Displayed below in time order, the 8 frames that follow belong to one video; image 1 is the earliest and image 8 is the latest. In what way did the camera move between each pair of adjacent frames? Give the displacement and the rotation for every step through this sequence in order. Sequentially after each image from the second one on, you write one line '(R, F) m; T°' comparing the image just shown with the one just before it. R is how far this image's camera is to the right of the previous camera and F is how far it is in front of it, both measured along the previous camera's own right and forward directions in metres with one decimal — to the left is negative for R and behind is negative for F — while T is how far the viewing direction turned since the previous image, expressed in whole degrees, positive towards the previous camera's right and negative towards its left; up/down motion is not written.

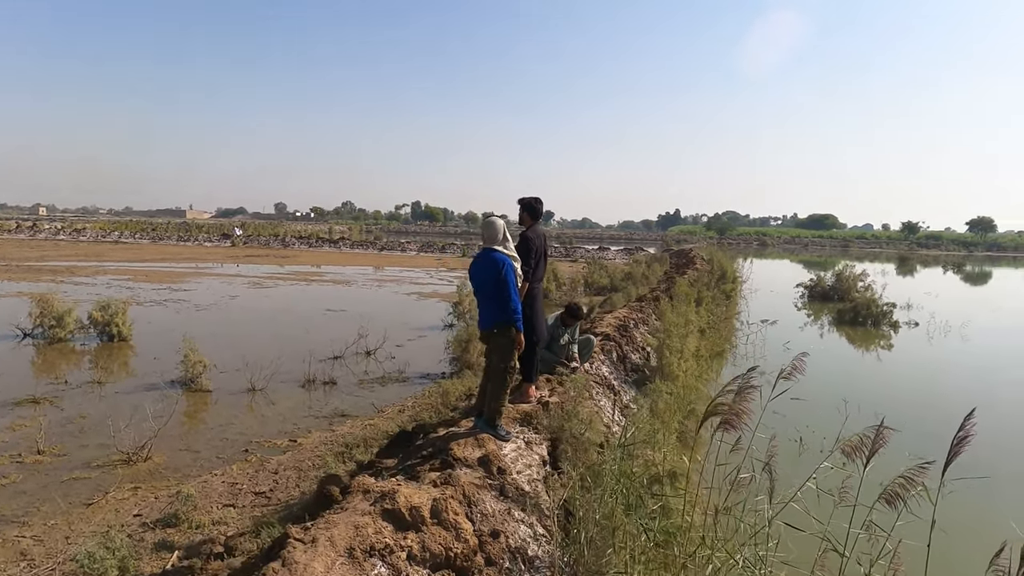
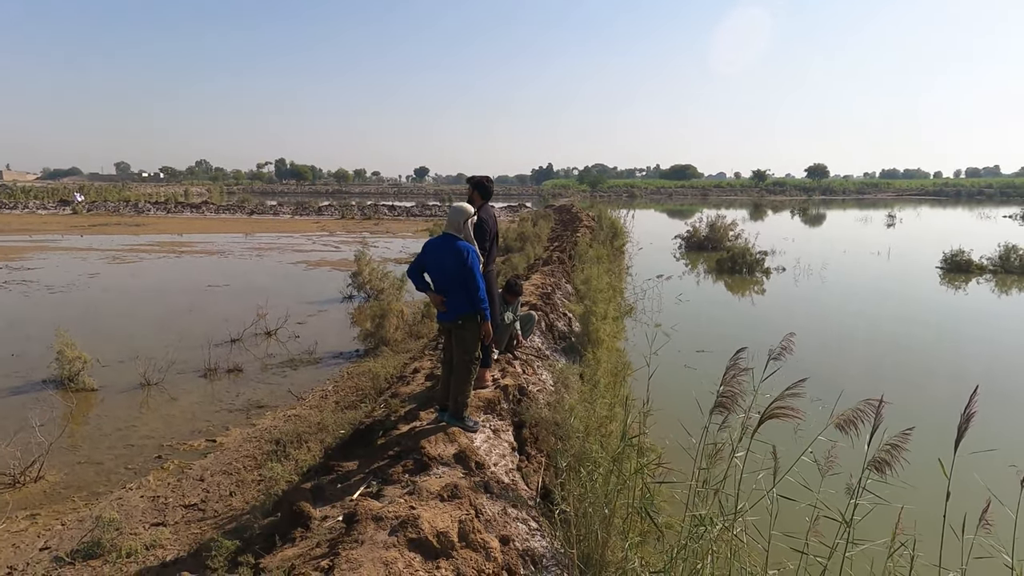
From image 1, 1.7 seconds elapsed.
(-0.5, +0.2) m; +11°
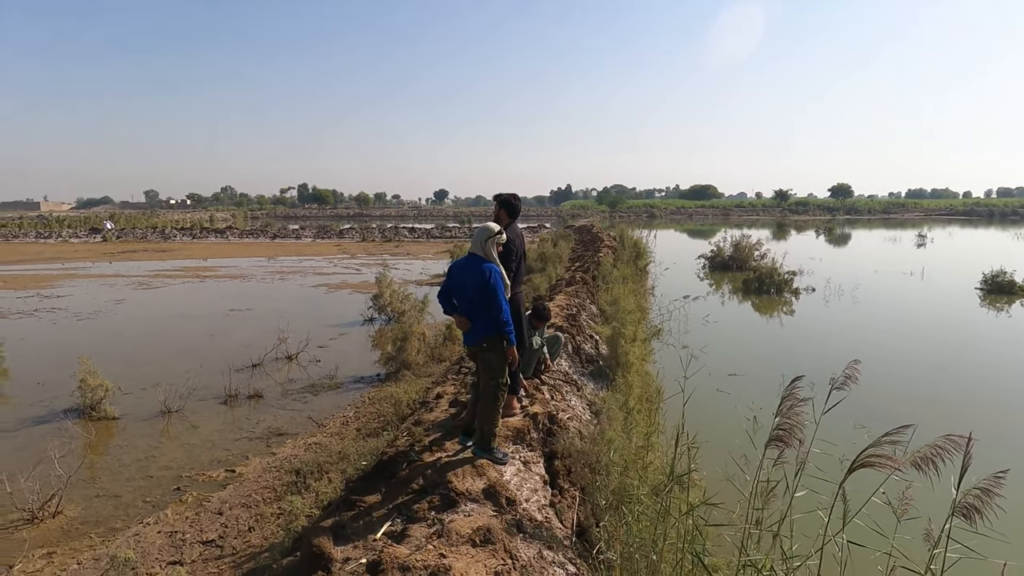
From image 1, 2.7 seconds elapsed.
(-0.1, +0.2) m; -2°
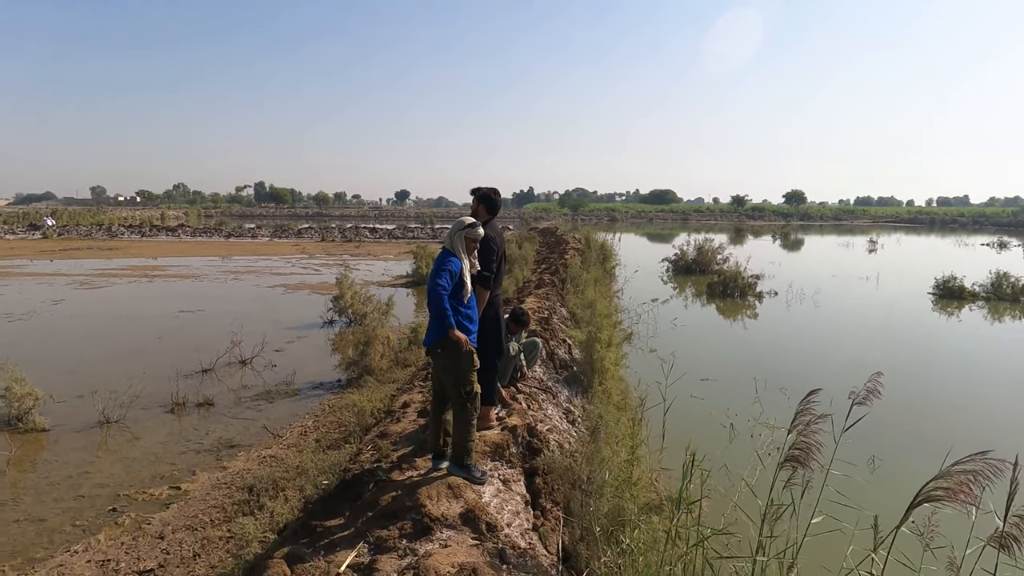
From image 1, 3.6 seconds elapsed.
(-0.1, +0.3) m; +4°
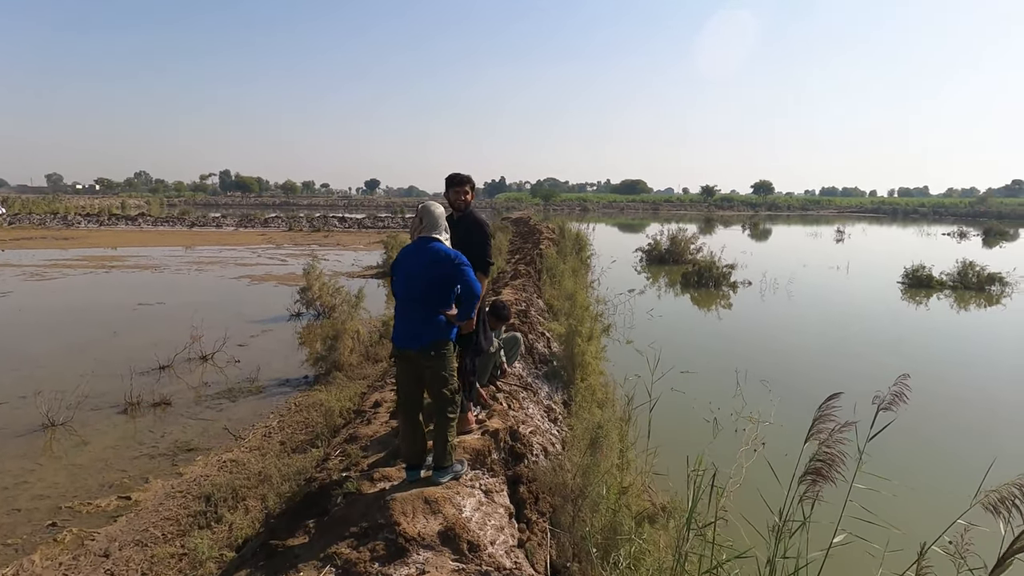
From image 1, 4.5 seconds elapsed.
(-0.1, +0.3) m; +3°
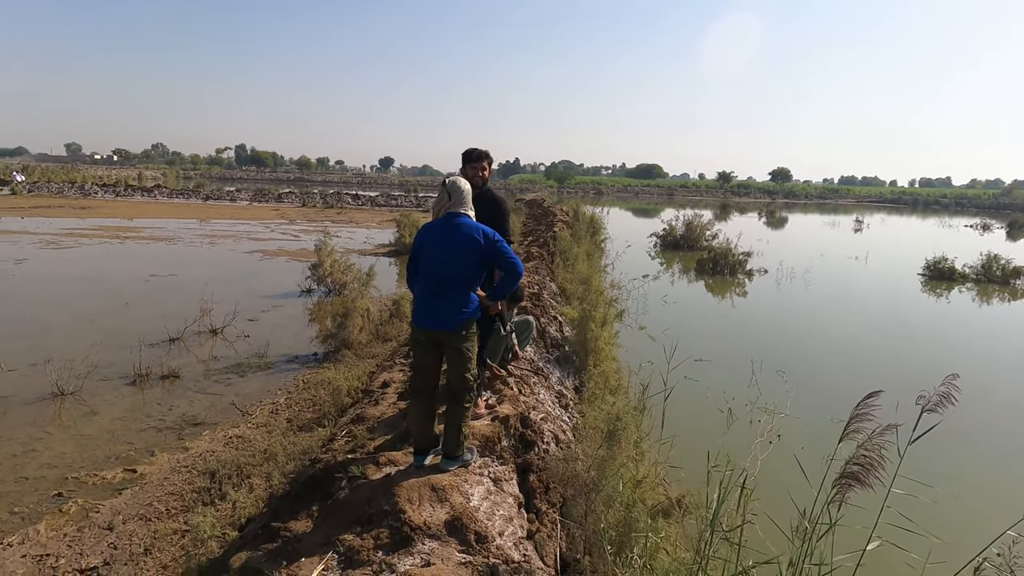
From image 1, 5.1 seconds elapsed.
(0.0, +0.1) m; -1°
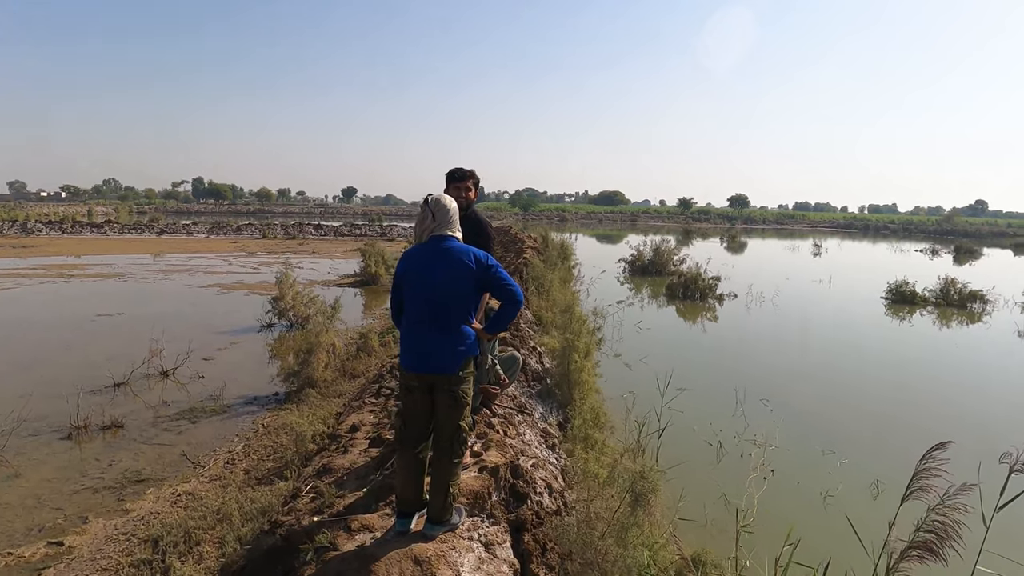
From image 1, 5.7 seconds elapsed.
(-0.1, +0.4) m; +3°
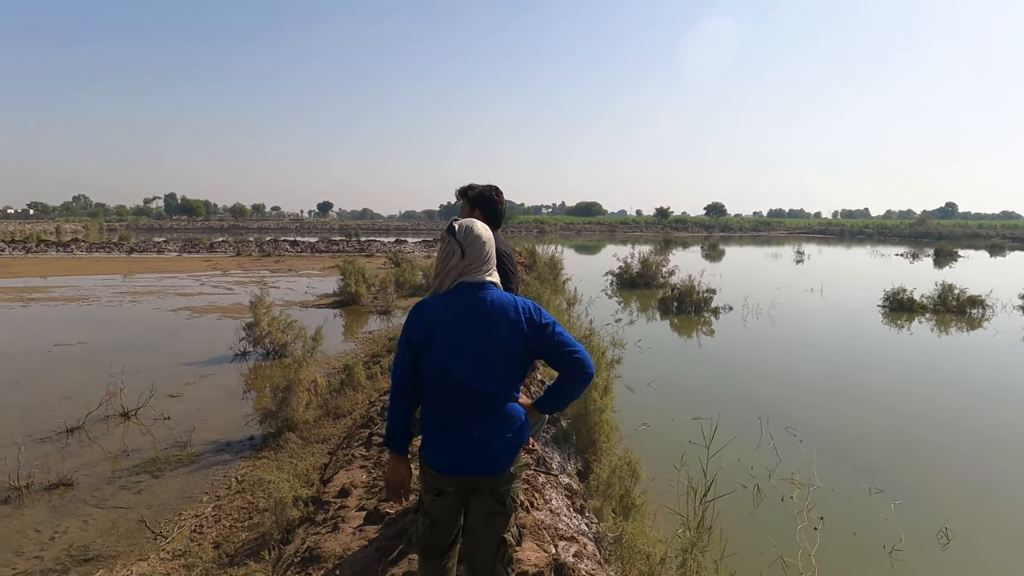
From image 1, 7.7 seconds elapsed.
(-0.2, +0.7) m; +2°
